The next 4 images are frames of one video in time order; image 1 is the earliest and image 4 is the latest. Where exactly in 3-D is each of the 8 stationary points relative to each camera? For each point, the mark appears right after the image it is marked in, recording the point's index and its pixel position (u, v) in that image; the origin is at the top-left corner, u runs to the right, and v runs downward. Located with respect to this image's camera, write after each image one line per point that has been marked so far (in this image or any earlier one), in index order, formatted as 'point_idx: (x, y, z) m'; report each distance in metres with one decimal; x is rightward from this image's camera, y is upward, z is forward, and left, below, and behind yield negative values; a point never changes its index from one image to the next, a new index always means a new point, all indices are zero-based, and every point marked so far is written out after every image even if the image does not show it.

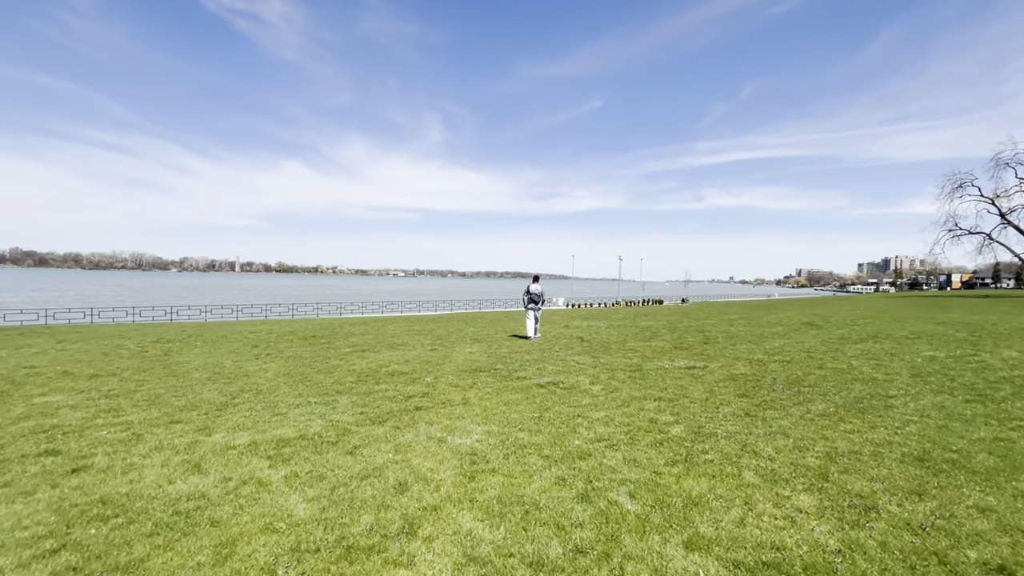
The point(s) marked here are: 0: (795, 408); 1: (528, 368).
0: (+4.9, -2.1, +8.2) m
1: (+0.4, -2.2, +12.6) m
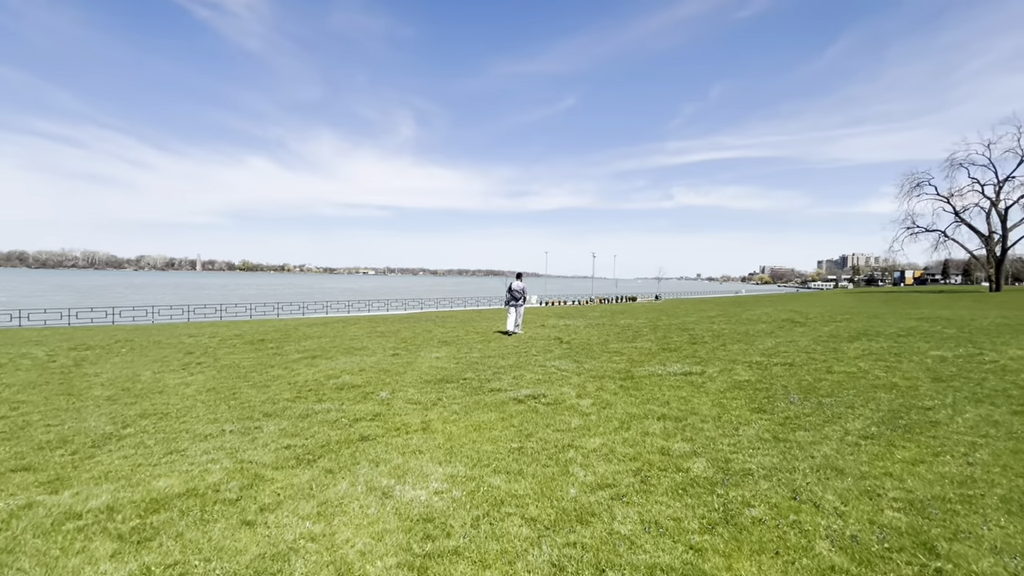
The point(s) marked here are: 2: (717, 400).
0: (+4.5, -2.0, +6.7) m
1: (-0.2, -2.1, +10.9) m
2: (+3.7, -2.0, +8.6) m
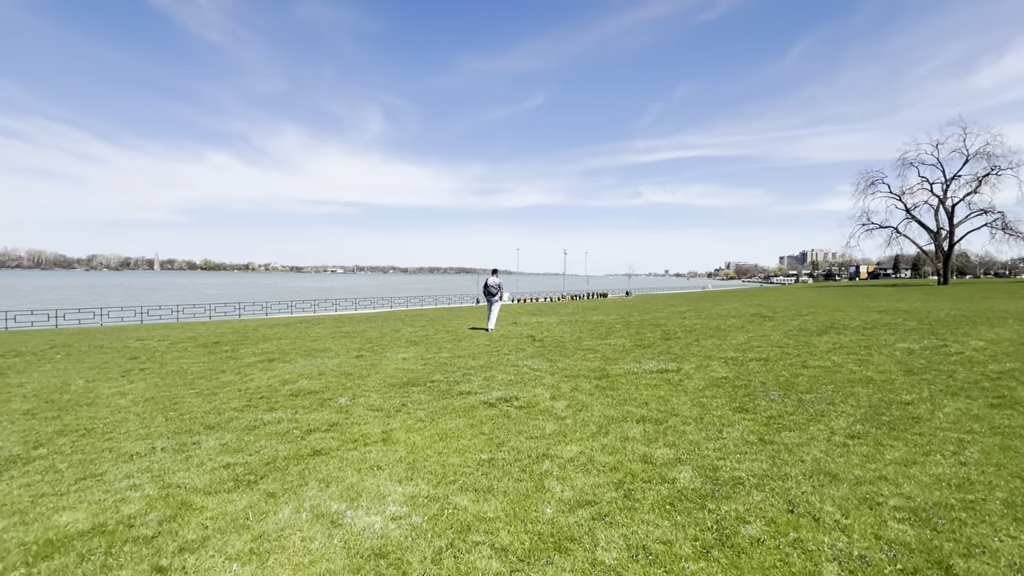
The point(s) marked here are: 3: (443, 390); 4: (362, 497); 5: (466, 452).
0: (+4.1, -1.9, +6.4) m
1: (-0.8, -2.0, +10.3) m
2: (+3.2, -1.9, +8.2) m
3: (-1.4, -2.0, +9.5) m
4: (-1.5, -2.0, +4.6) m
5: (-0.6, -2.0, +5.9) m
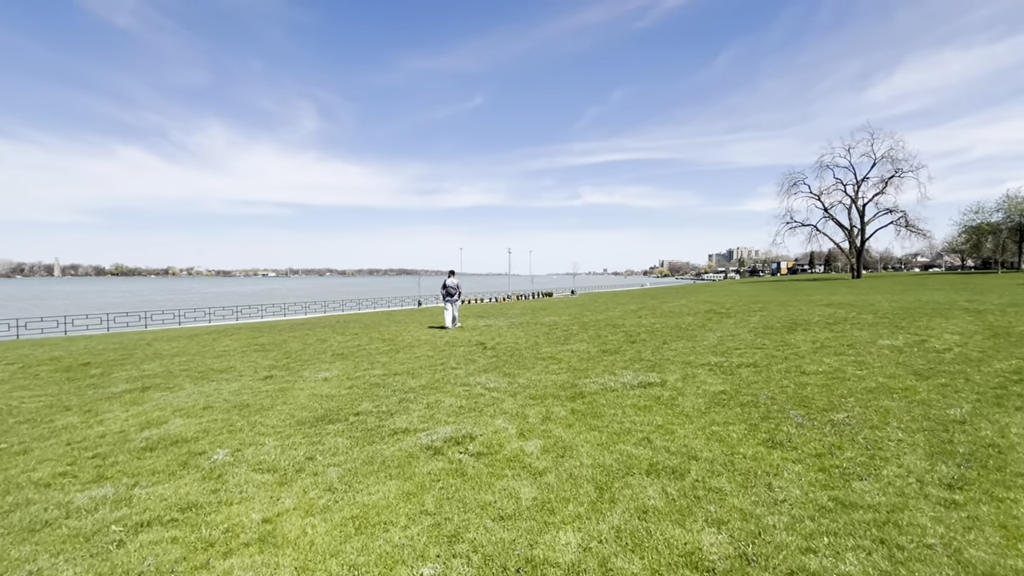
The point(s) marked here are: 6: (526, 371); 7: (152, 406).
0: (+3.7, -1.8, +4.6) m
1: (-1.6, -2.0, +7.9) m
2: (+2.6, -1.9, +6.3) m
3: (-2.1, -2.1, +7.0) m
4: (-1.6, -2.1, +2.2) m
5: (-0.9, -2.0, +3.5) m
6: (+0.3, -1.9, +10.8) m
7: (-6.8, -2.2, +9.0) m
